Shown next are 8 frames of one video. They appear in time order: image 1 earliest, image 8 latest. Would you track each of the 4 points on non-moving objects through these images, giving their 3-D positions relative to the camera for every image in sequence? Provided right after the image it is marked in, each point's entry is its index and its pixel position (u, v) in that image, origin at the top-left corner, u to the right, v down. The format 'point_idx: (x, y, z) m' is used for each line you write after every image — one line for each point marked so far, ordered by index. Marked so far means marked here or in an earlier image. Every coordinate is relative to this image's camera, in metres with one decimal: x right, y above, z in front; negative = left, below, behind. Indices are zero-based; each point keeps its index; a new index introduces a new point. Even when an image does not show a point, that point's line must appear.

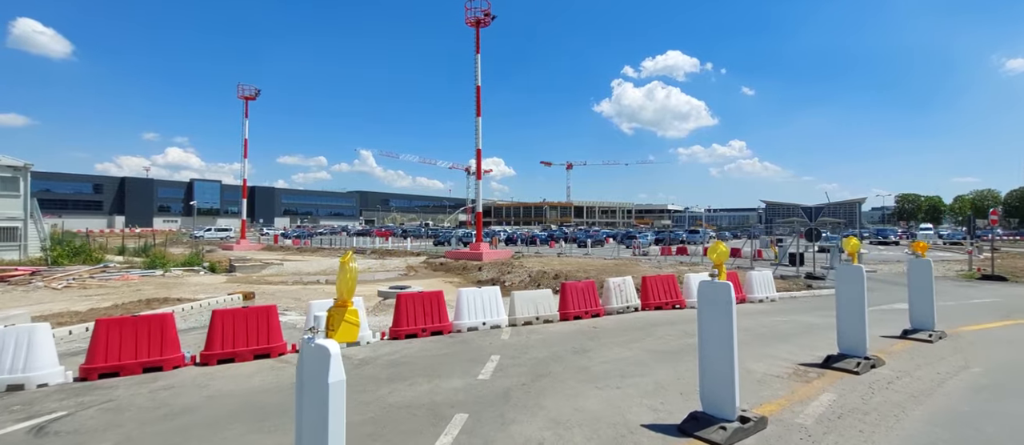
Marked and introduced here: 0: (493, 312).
0: (-0.3, -1.6, +9.3) m
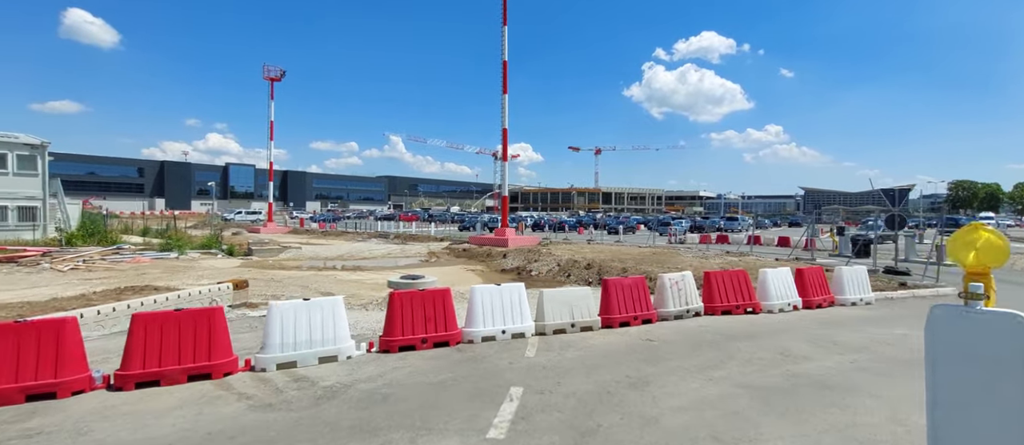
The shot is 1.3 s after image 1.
0: (0.0, -1.3, +7.2) m
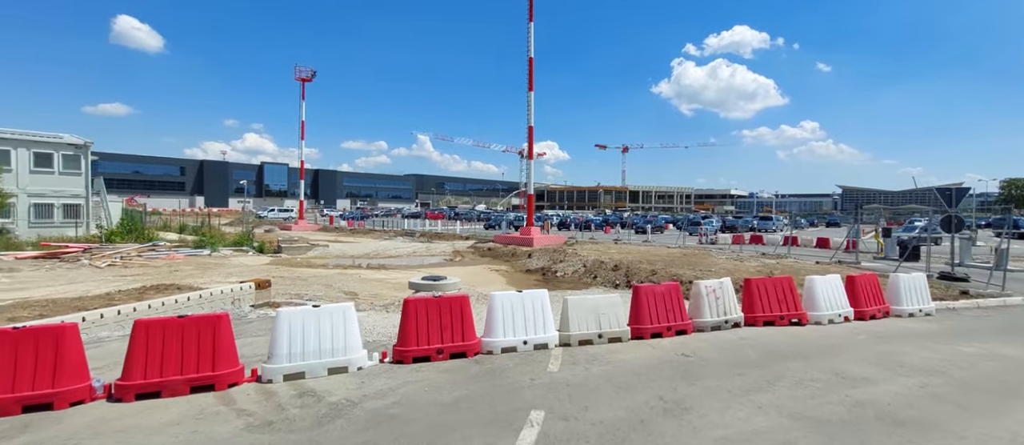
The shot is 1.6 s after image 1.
0: (+0.3, -1.3, +6.7) m
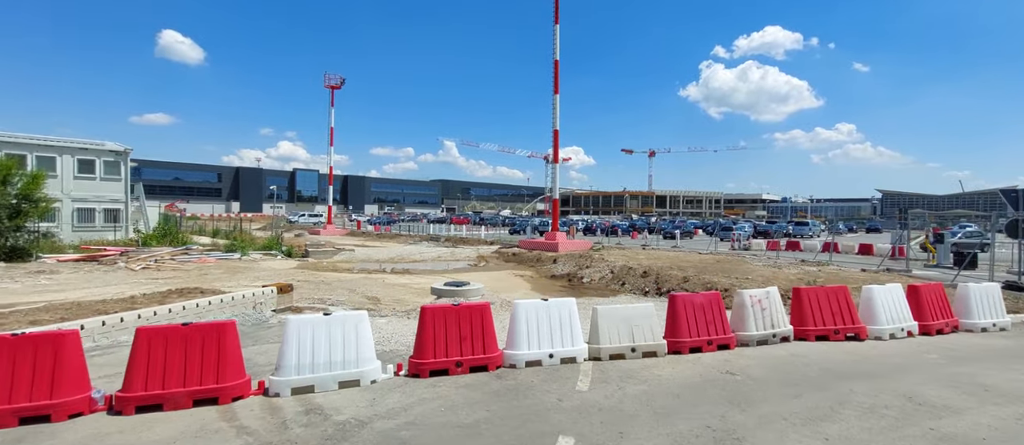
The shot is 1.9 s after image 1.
0: (+0.6, -1.4, +6.2) m
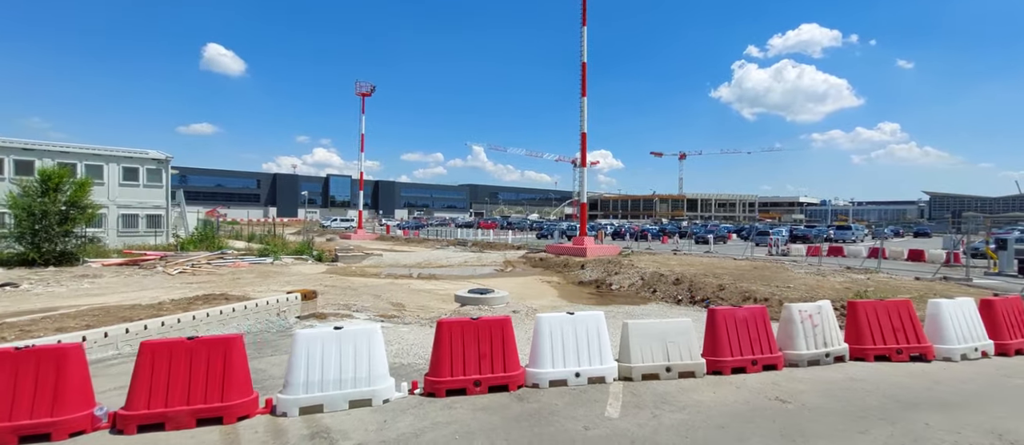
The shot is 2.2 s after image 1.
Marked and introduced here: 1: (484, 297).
0: (+0.9, -1.4, +5.7) m
1: (-0.7, -1.9, +13.4) m
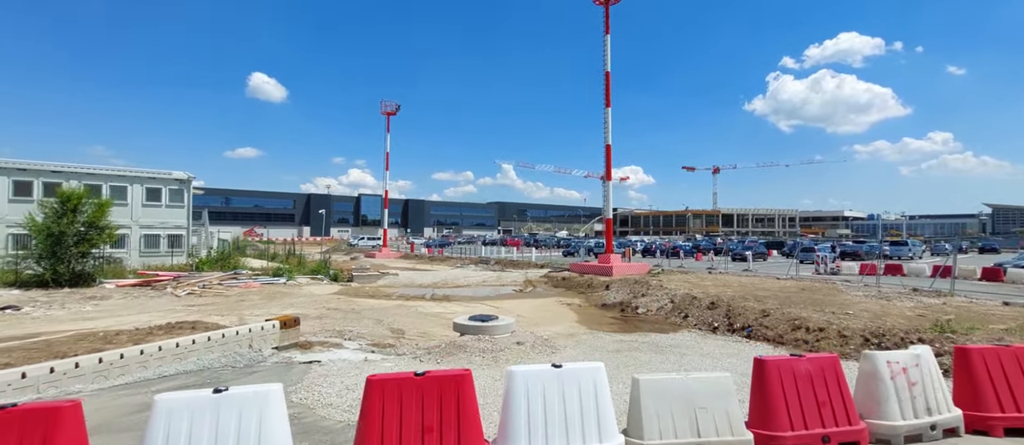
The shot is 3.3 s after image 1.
0: (+0.6, -1.6, +4.0) m
1: (-0.6, -2.3, +11.7) m
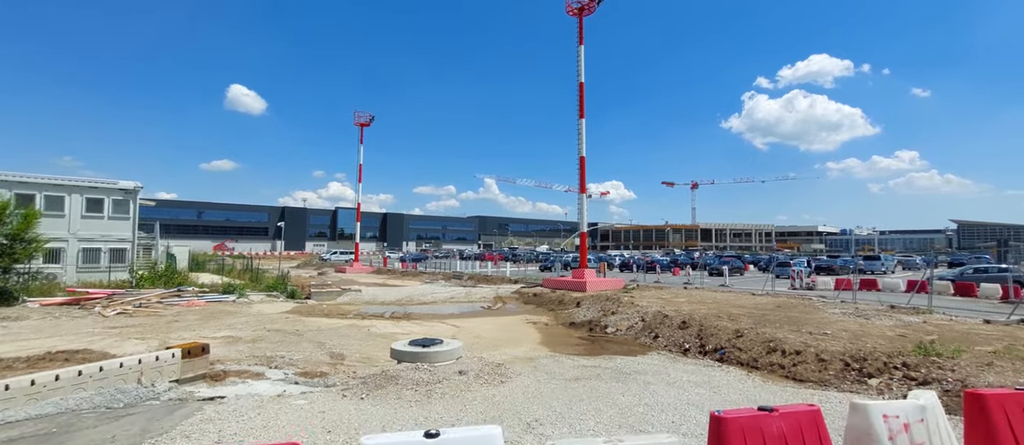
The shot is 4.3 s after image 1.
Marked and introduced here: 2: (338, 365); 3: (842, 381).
0: (-0.3, -1.6, +2.7) m
1: (-1.7, -2.5, +10.3) m
2: (-4.1, -3.4, +12.8) m
3: (+6.5, -3.1, +10.5) m
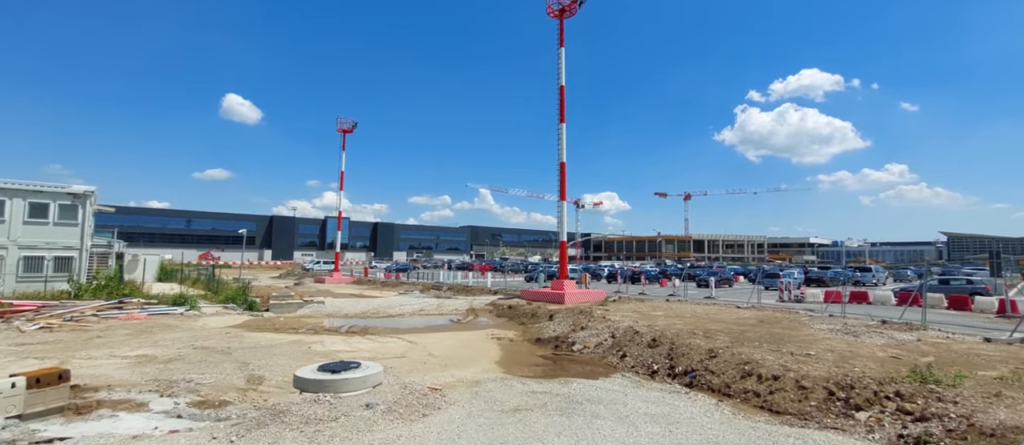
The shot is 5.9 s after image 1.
0: (-1.4, -1.5, +1.1) m
1: (-2.9, -2.6, +8.7) m
2: (-5.4, -3.5, +11.1) m
3: (+5.3, -3.2, +8.9) m
